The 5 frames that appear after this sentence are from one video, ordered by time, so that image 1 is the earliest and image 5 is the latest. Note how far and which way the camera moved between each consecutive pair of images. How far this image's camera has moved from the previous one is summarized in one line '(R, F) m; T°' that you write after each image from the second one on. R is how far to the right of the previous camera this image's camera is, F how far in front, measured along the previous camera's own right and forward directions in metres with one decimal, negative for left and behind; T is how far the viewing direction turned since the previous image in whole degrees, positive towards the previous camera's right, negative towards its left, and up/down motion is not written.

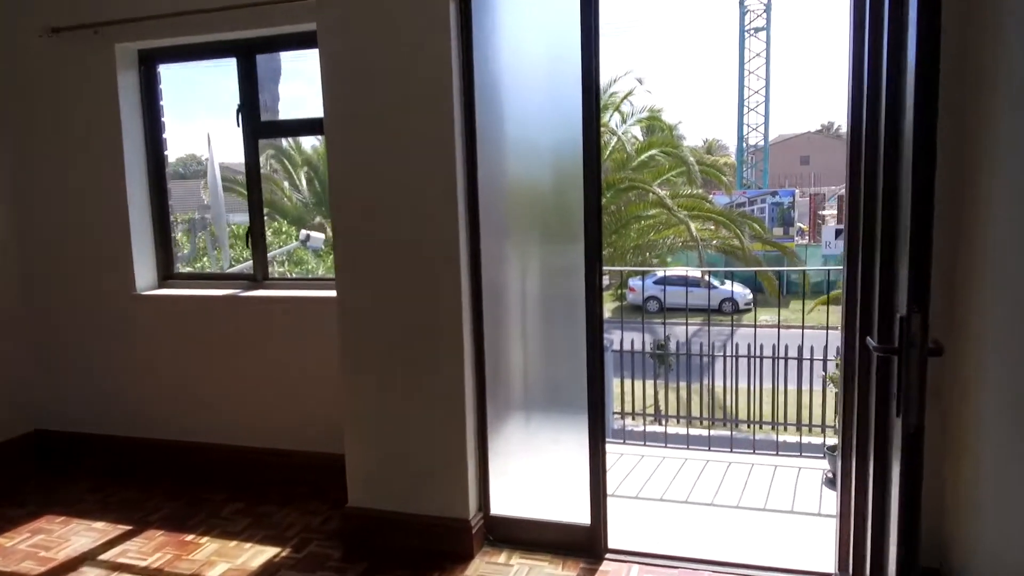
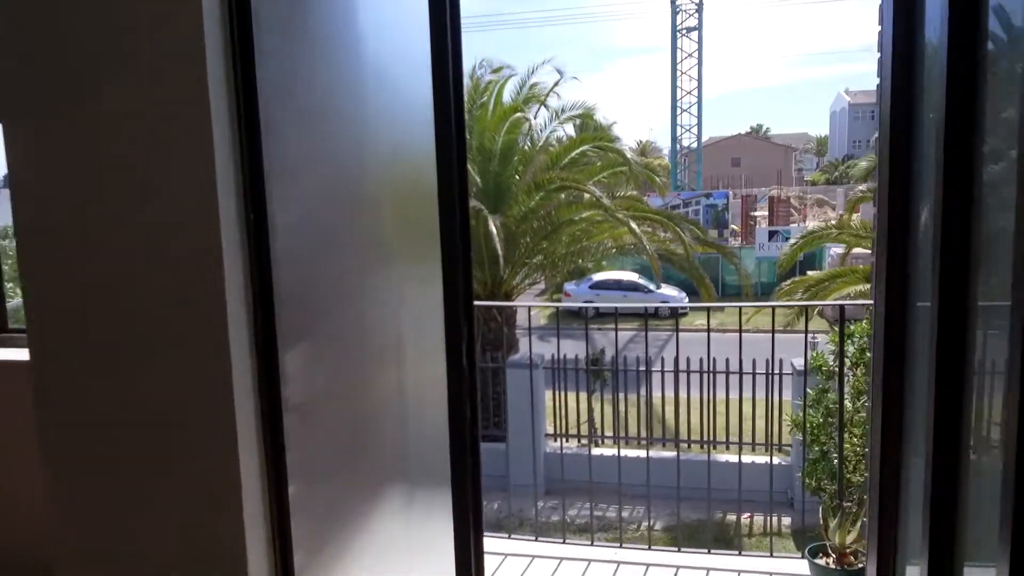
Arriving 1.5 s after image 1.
(+0.2, +0.7) m; +5°
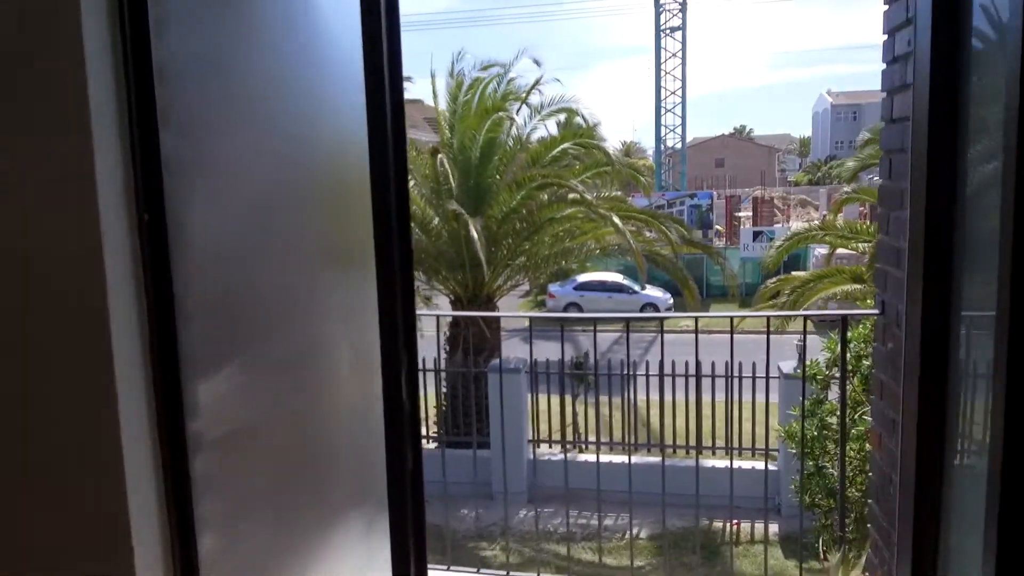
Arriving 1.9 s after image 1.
(0.0, +0.2) m; +1°
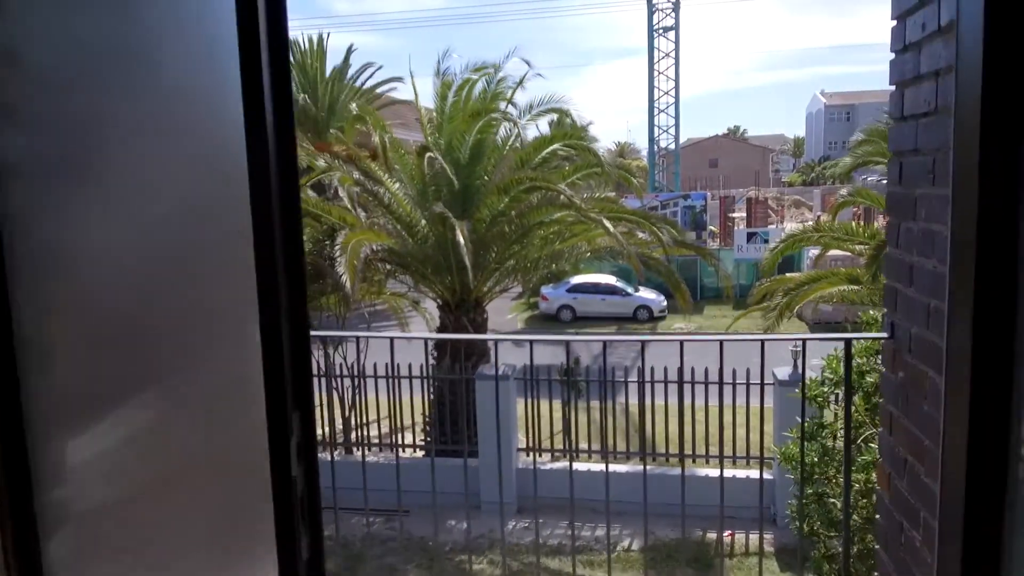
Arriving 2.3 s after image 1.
(+0.1, +0.2) m; 0°
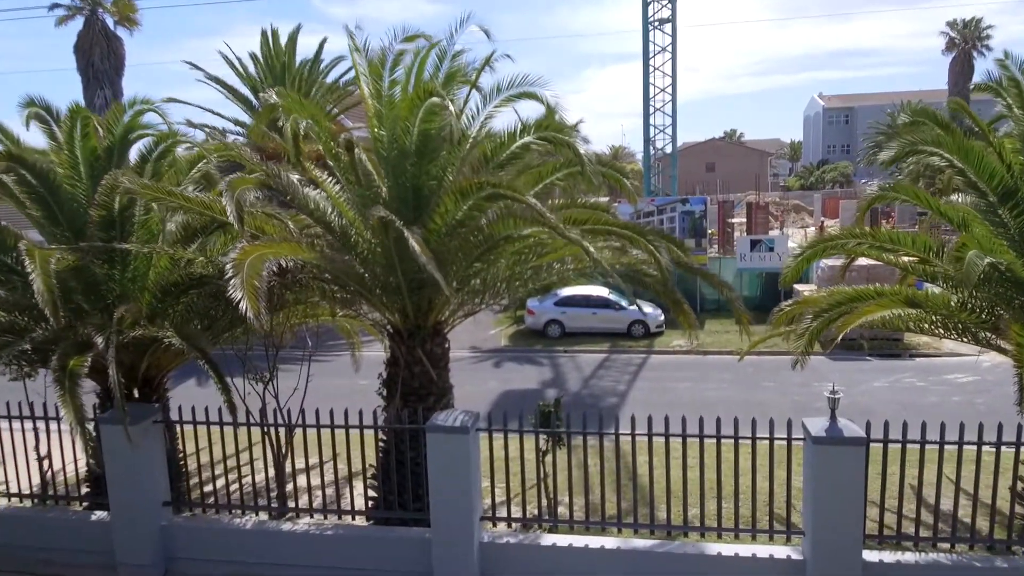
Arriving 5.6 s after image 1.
(+0.3, +1.4) m; 0°
